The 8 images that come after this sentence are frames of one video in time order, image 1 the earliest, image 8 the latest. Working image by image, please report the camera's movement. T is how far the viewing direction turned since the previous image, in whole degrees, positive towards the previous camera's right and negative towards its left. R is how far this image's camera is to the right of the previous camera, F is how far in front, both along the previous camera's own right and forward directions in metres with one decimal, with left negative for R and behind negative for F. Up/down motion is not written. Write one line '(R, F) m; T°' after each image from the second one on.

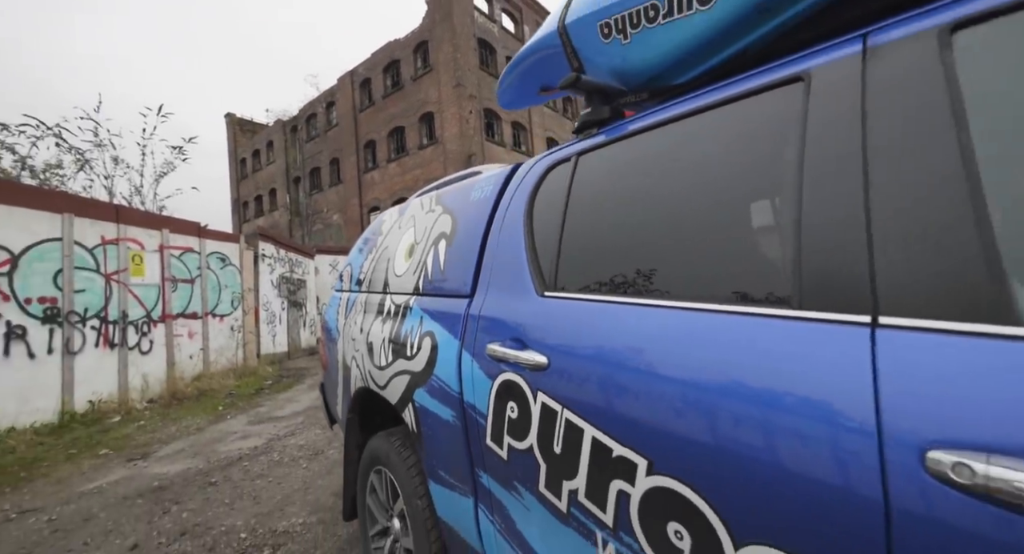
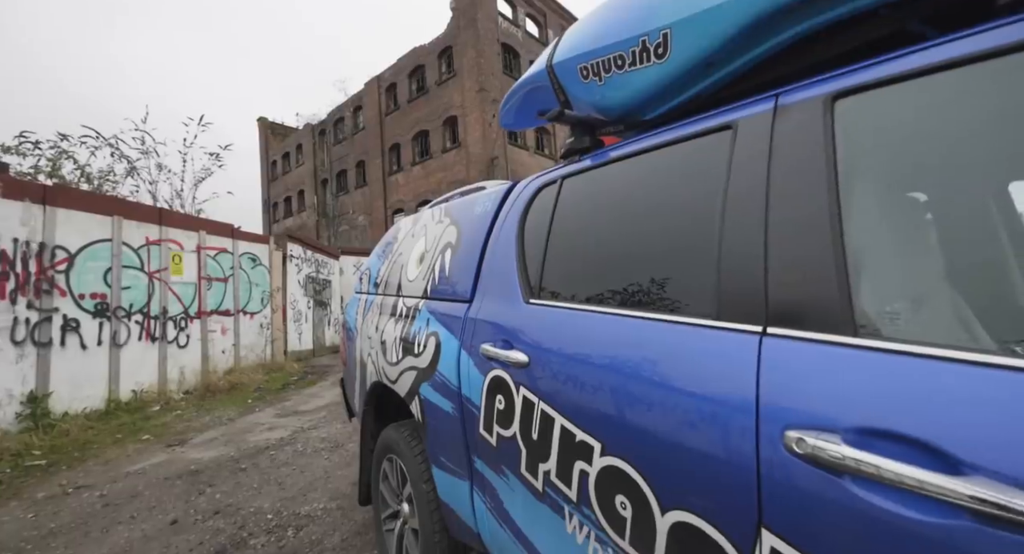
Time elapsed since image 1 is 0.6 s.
(+0.1, -0.2) m; -3°
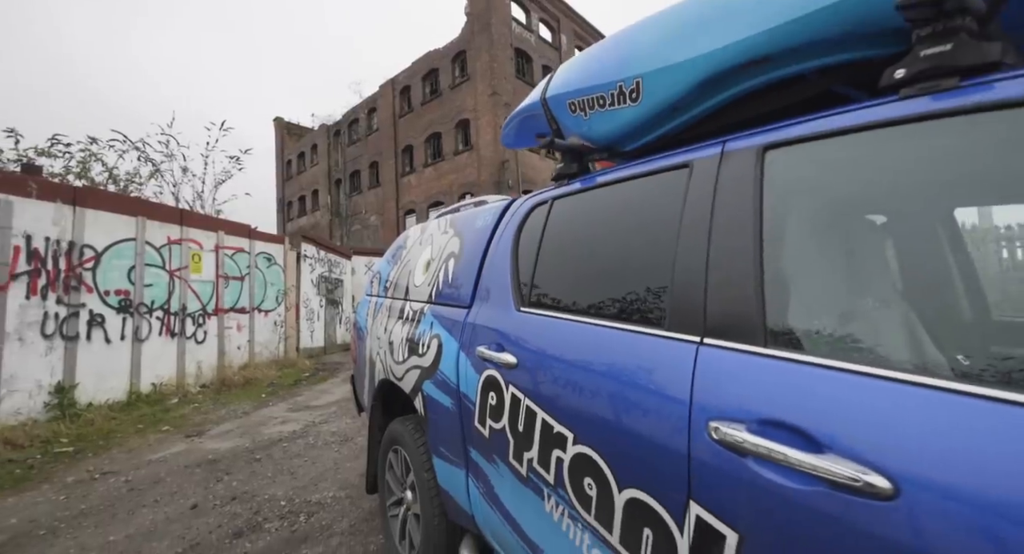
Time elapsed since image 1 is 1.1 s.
(+0.1, -0.2) m; -1°
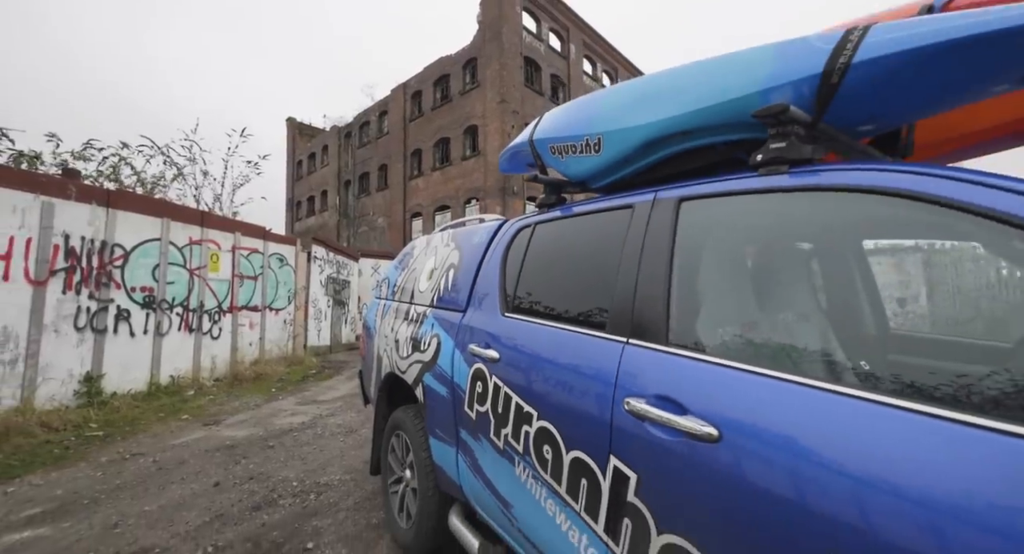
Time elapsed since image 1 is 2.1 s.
(+0.1, -0.4) m; -1°
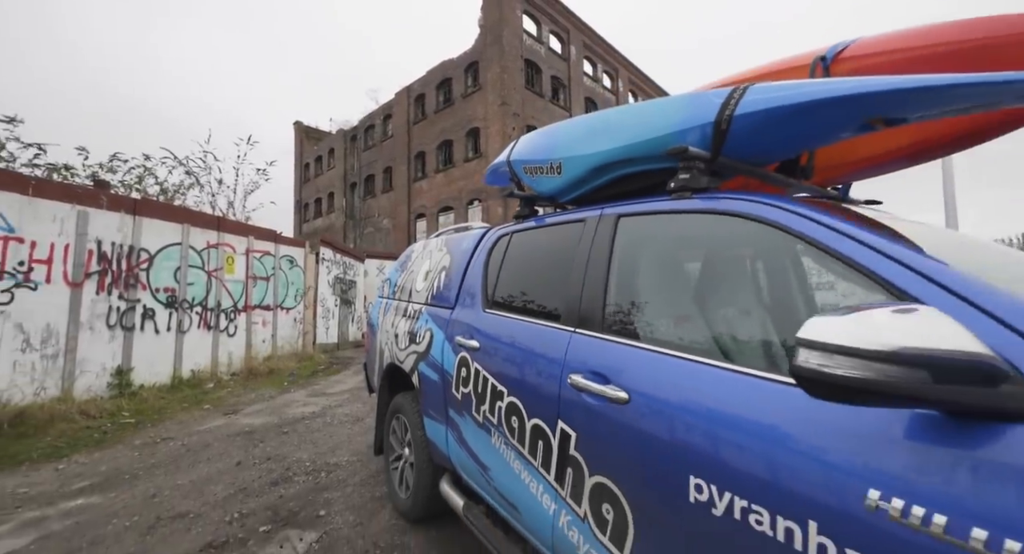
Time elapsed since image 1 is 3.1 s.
(+0.2, -0.4) m; -1°
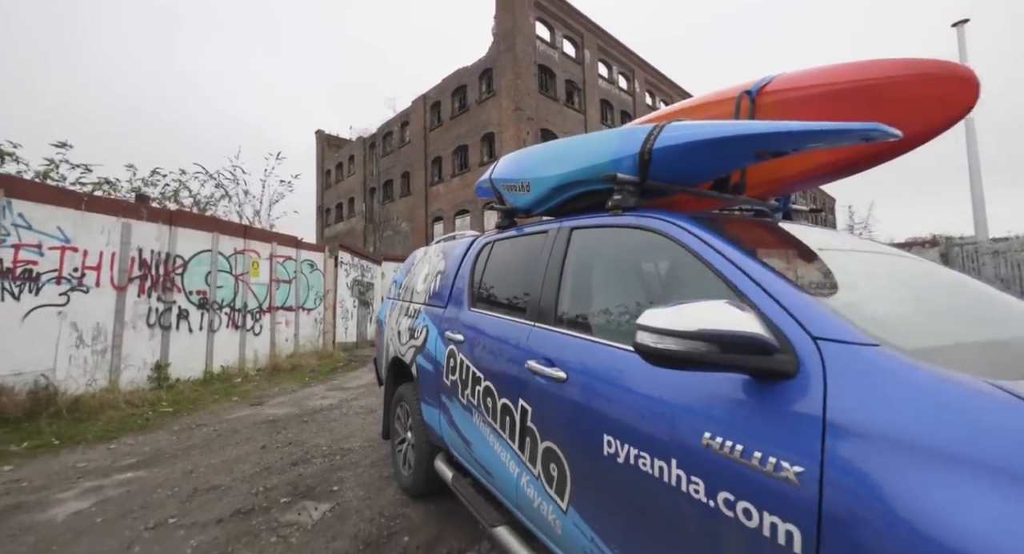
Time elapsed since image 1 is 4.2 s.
(+0.2, -0.3) m; -3°
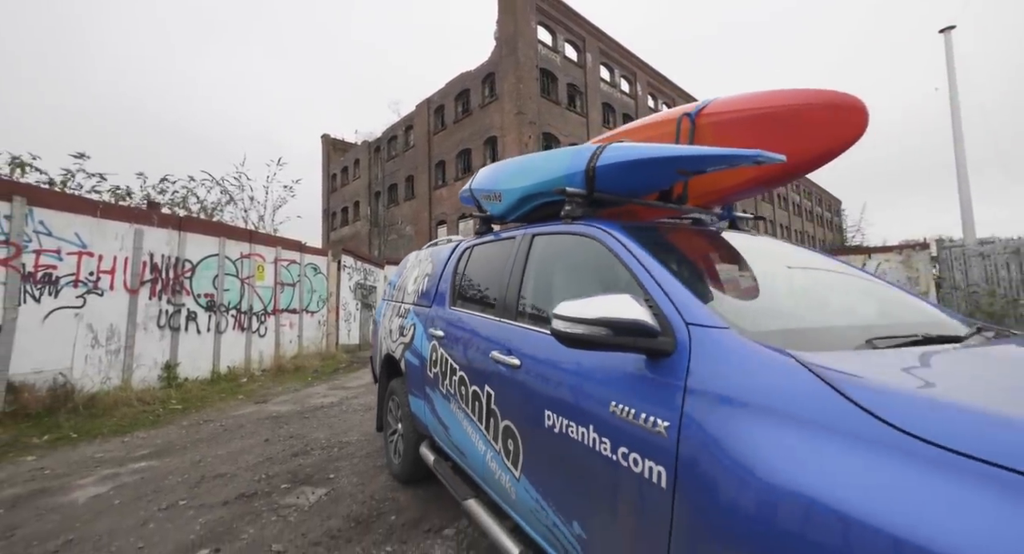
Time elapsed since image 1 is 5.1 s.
(+0.2, -0.3) m; -1°
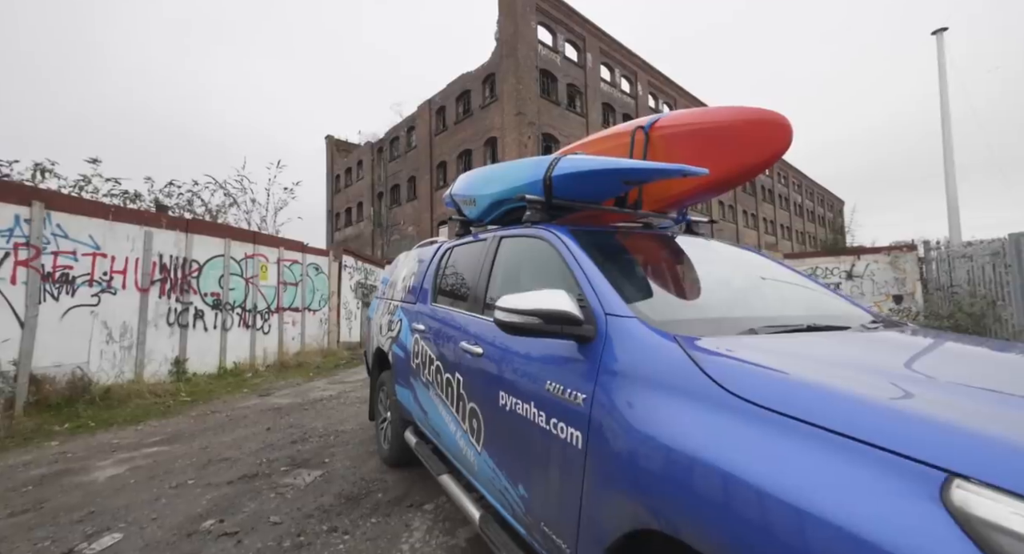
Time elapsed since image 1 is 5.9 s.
(+0.2, -0.3) m; -1°
